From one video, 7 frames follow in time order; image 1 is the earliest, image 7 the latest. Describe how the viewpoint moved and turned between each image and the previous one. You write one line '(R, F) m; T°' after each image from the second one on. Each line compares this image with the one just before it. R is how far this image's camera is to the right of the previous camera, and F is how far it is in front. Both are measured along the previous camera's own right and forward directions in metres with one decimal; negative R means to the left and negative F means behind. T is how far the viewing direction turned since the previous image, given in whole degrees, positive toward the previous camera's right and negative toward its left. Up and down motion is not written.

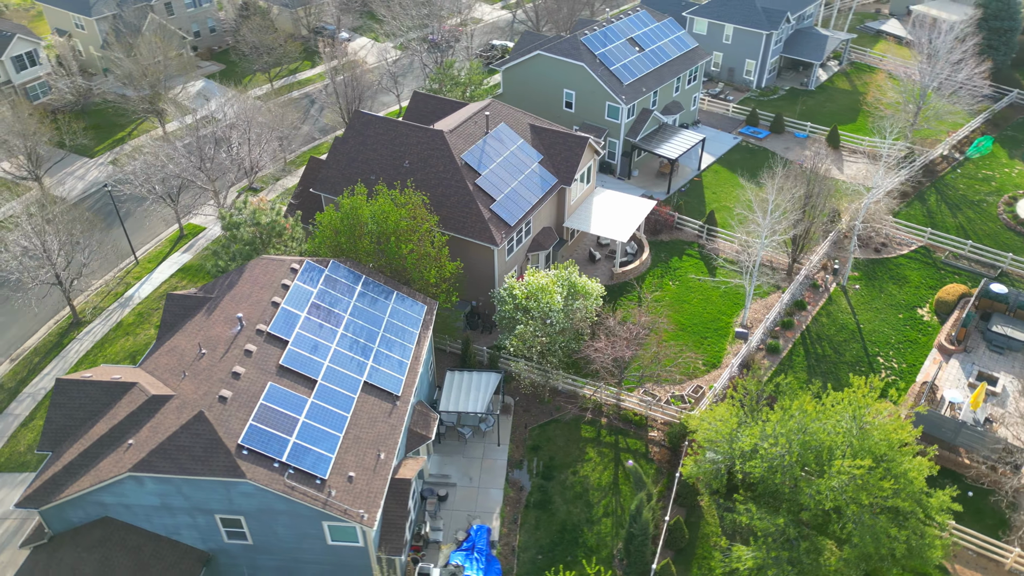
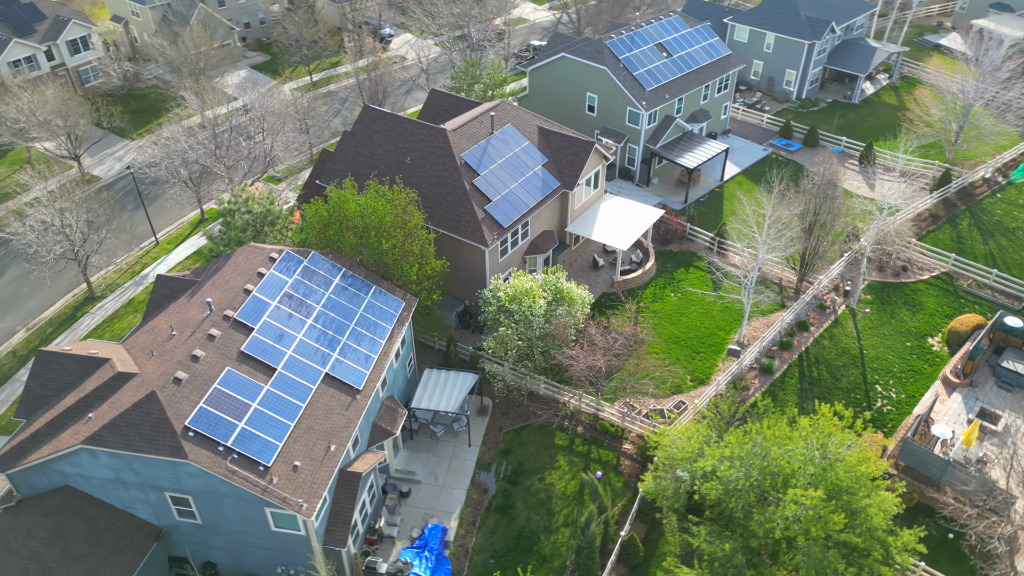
(+3.3, +0.2) m; -5°
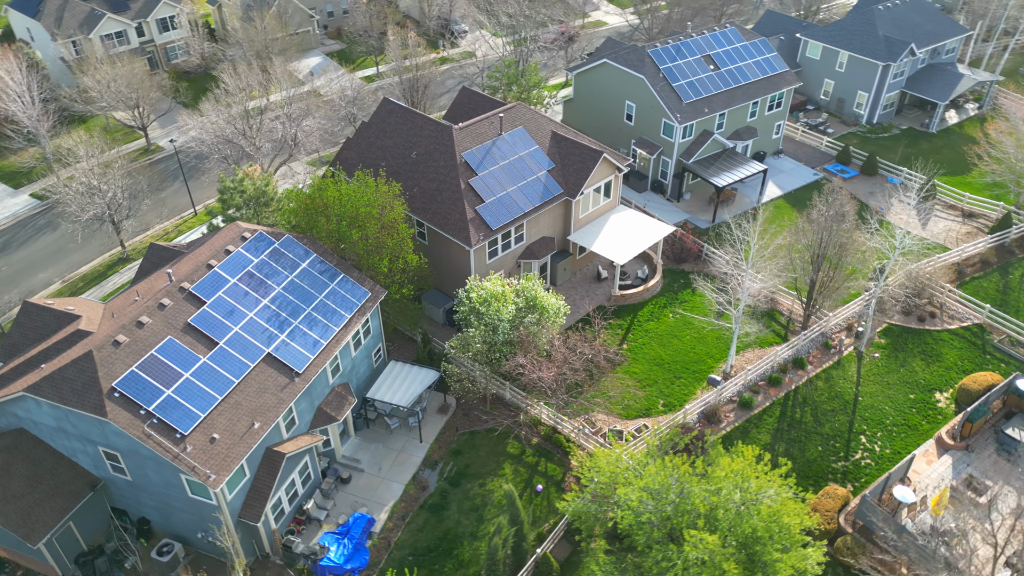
(+5.7, +0.6) m; -8°
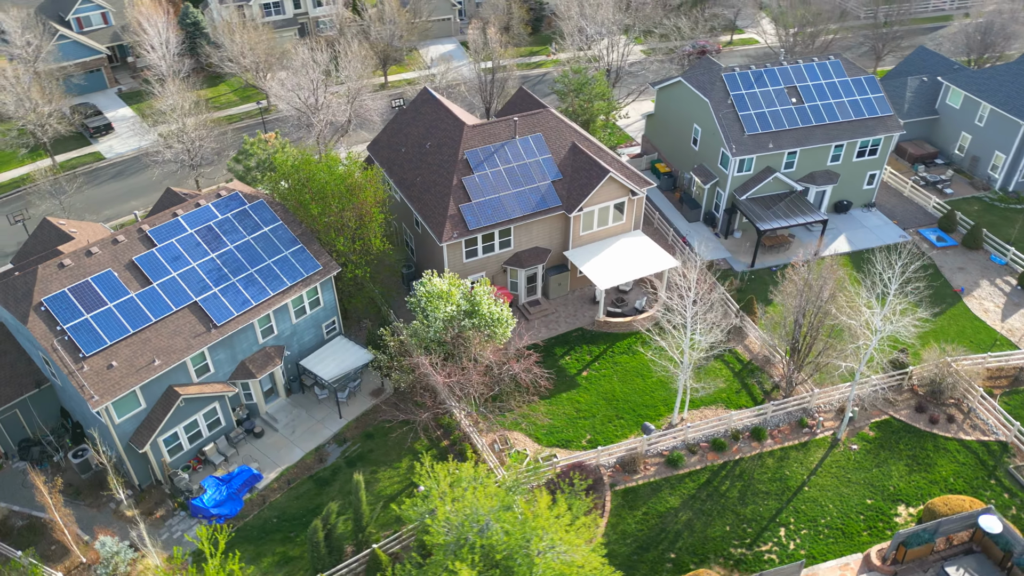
(+10.6, +1.7) m; -15°
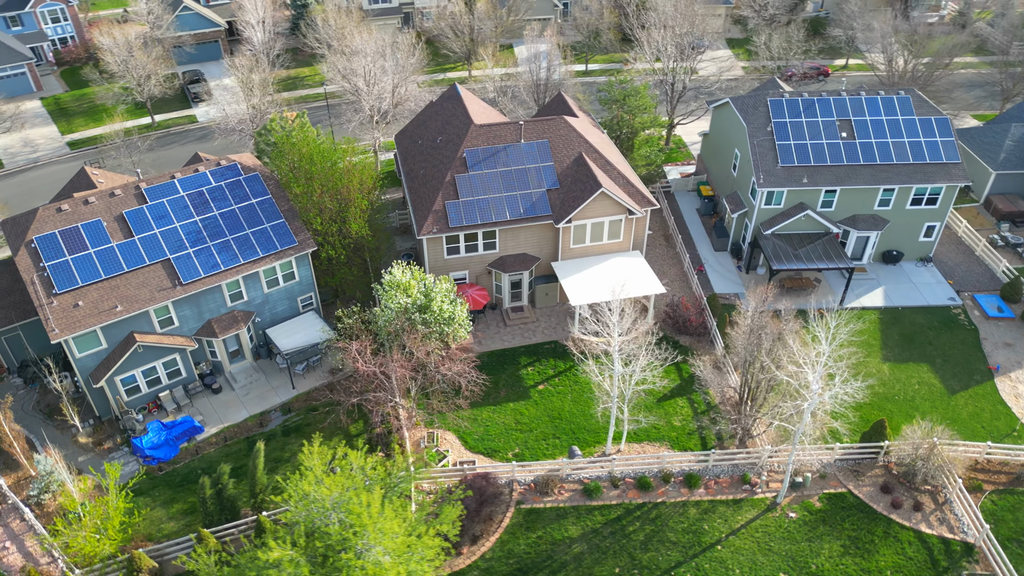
(+8.1, +1.0) m; -11°
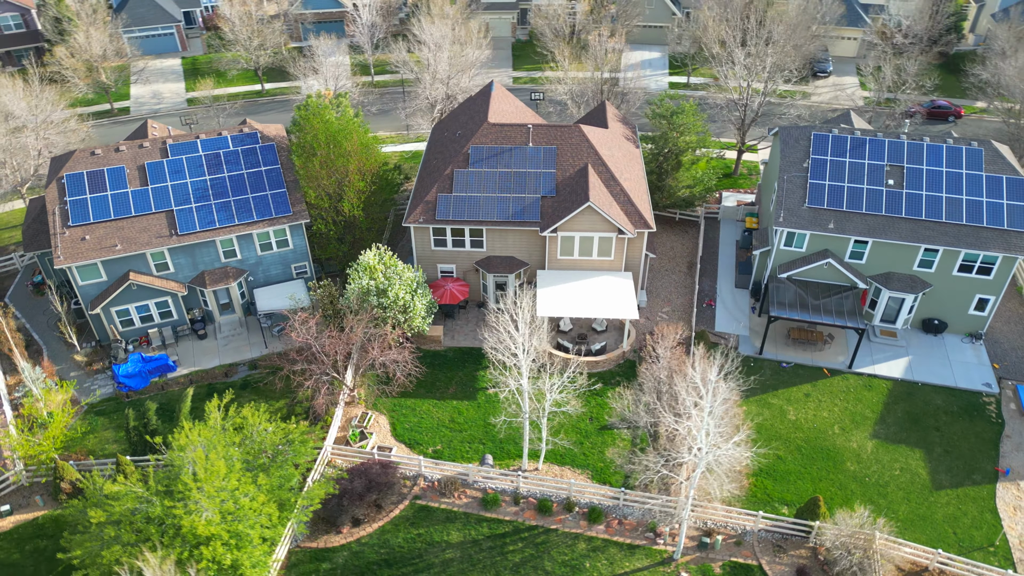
(+8.8, +1.2) m; -12°
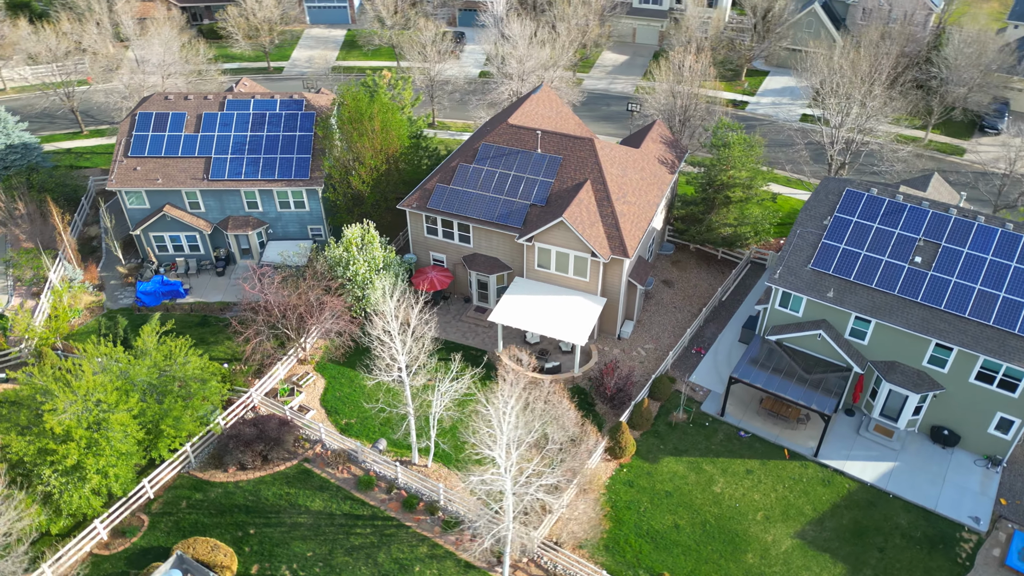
(+11.2, +1.8) m; -16°
